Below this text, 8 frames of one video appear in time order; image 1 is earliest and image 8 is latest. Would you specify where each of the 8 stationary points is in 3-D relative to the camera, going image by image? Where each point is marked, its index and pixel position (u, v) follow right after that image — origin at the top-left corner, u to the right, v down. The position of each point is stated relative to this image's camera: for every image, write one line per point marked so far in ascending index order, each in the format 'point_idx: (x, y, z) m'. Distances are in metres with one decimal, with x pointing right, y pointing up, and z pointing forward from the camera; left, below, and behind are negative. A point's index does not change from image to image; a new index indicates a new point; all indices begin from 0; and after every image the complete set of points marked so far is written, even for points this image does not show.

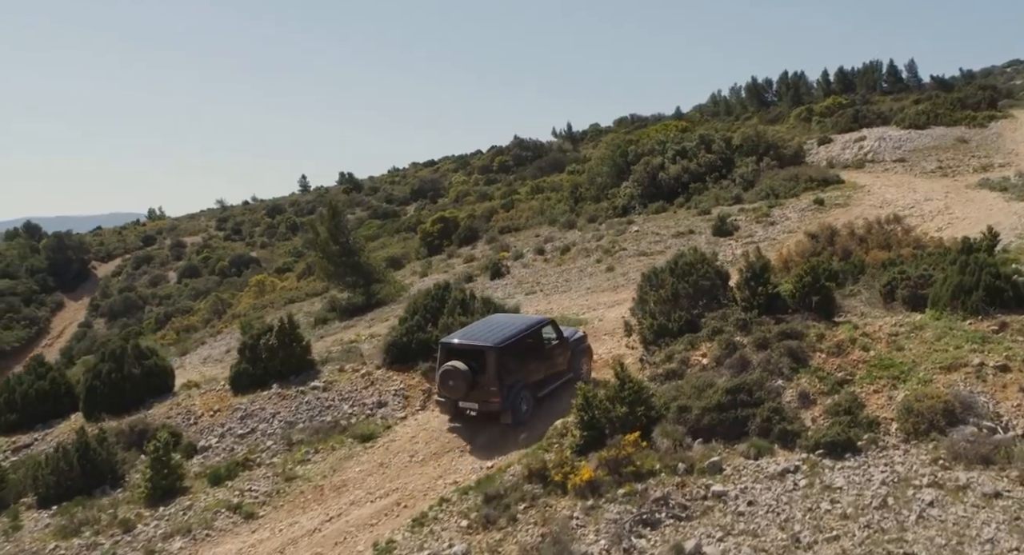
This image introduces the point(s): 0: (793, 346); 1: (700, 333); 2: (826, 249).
0: (+3.7, -0.9, +11.3) m
1: (+2.7, -0.8, +12.3) m
2: (+6.3, +0.6, +17.2) m
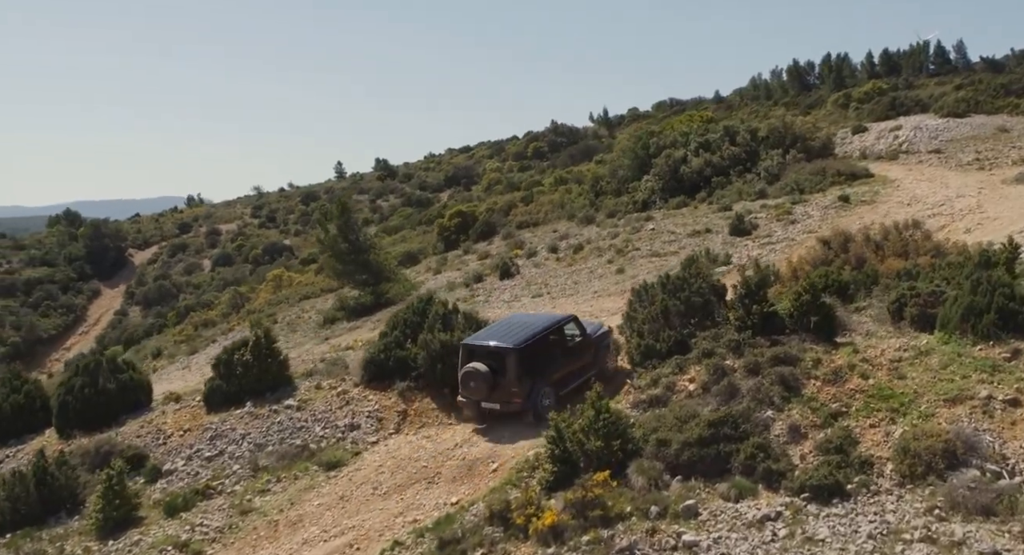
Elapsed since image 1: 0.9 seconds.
0: (+3.4, -1.2, +10.5) m
1: (+2.4, -1.0, +11.6) m
2: (+6.2, +0.4, +16.2) m
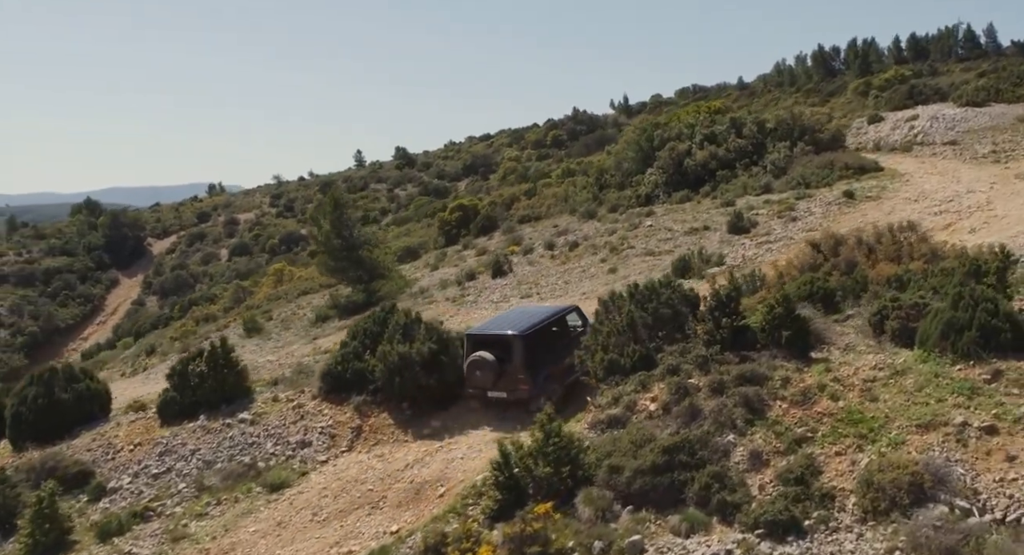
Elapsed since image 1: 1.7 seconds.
0: (+2.8, -1.4, +9.9) m
1: (+1.8, -1.2, +11.0) m
2: (+5.7, +0.3, +15.5) m
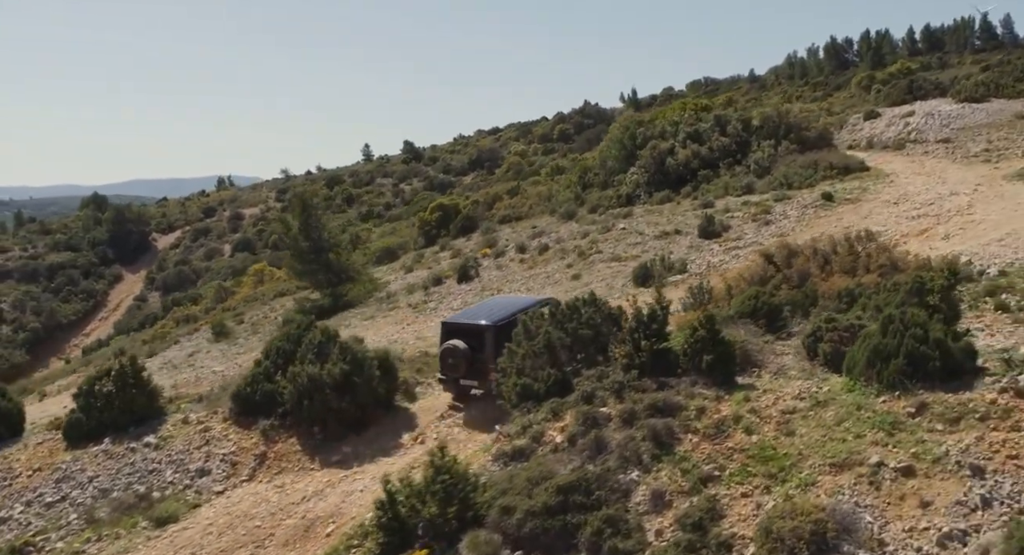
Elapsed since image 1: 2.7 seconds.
0: (+1.6, -1.6, +9.3) m
1: (+0.7, -1.5, +10.3) m
2: (+4.6, +0.1, +14.8) m
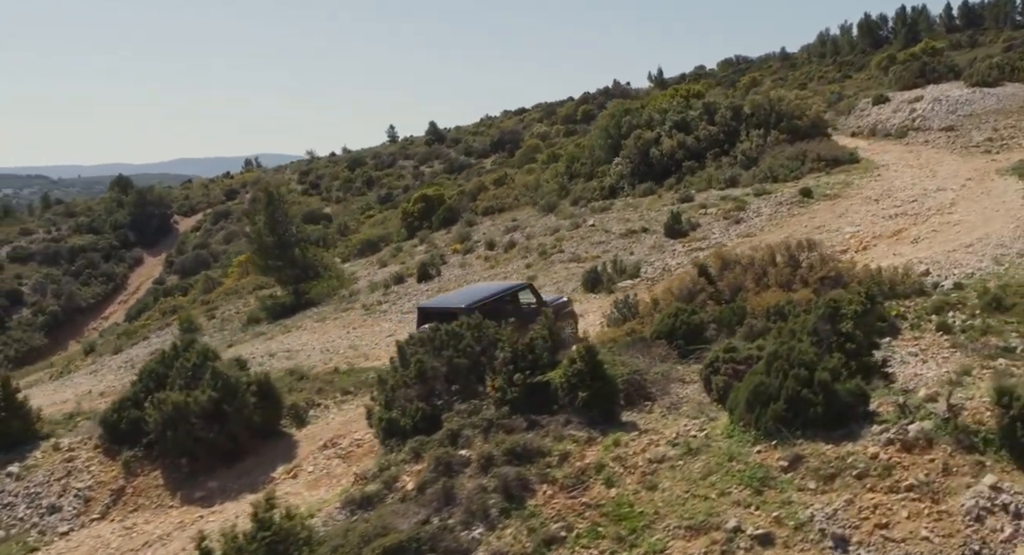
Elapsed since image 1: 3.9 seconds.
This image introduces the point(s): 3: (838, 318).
0: (0.0, -2.0, +8.4) m
1: (-0.9, -1.8, +9.5) m
2: (+3.2, -0.2, +13.9) m
3: (+4.0, -0.5, +10.5) m
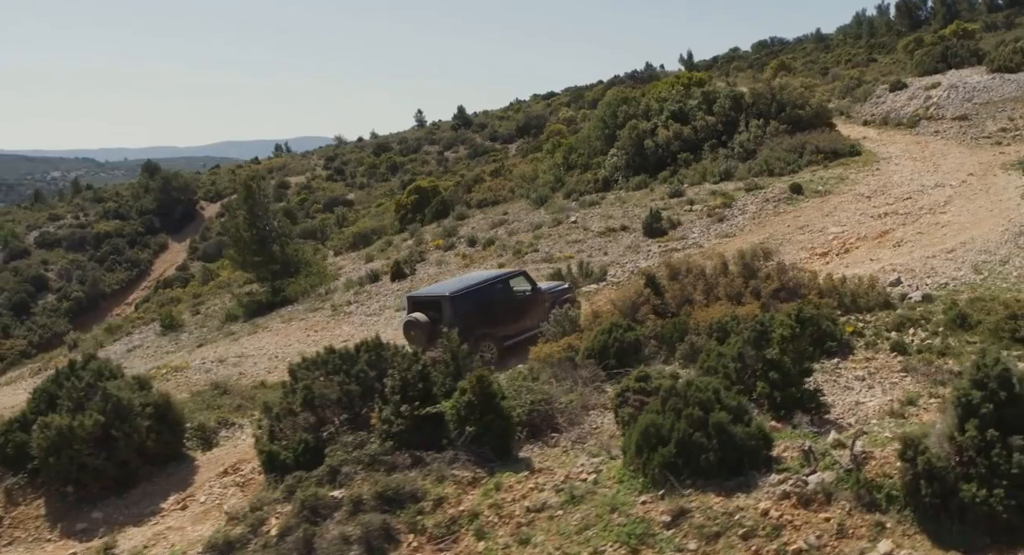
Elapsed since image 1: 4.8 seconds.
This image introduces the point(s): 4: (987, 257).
0: (-1.2, -2.2, +7.7) m
1: (-2.0, -2.0, +8.9) m
2: (+2.2, -0.3, +13.0) m
3: (+2.9, -0.7, +9.6) m
4: (+8.5, +0.4, +15.2) m
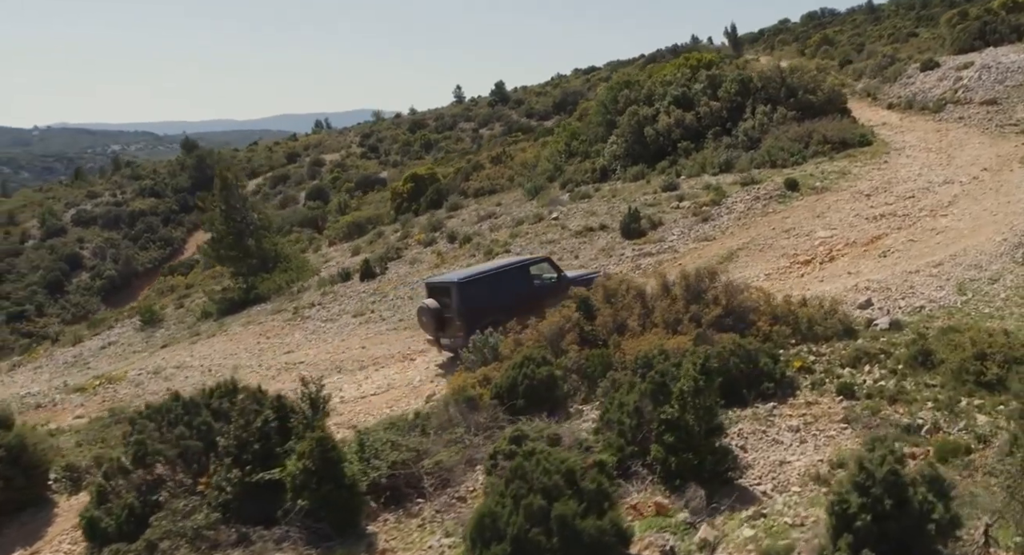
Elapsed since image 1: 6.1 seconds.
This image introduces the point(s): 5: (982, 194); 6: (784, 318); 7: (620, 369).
0: (-2.6, -2.7, +6.7) m
1: (-3.4, -2.4, +7.8) m
2: (+1.0, -0.7, +11.7) m
3: (+1.5, -1.2, +8.3) m
4: (+7.4, +0.1, +13.6) m
5: (+10.6, +1.9, +19.1) m
6: (+3.9, -0.5, +11.9) m
7: (+1.3, -1.1, +10.5) m
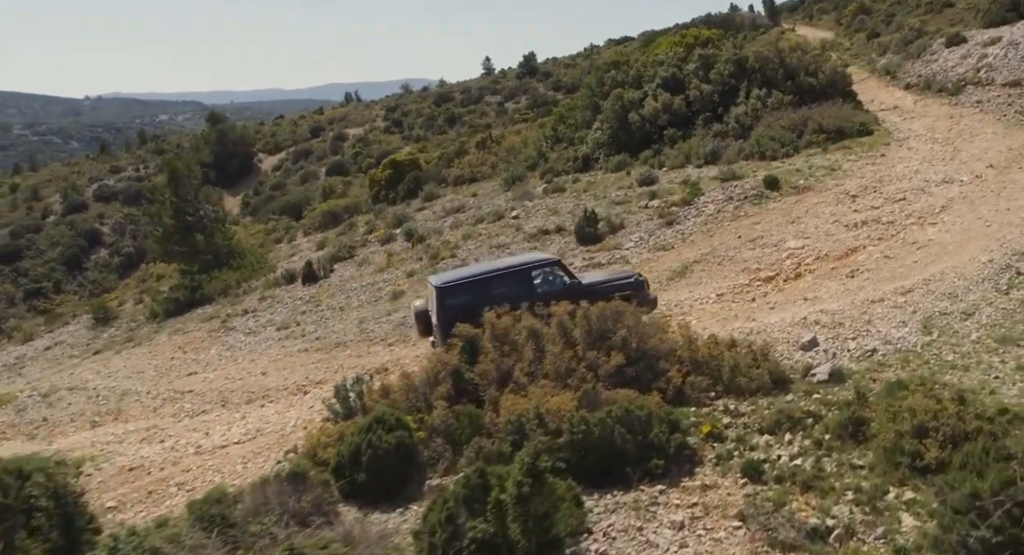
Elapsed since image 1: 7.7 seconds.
0: (-4.4, -3.3, +5.1) m
1: (-5.1, -3.0, +6.3) m
2: (-0.6, -1.1, +10.0) m
3: (-0.2, -1.7, +6.5) m
4: (+5.9, -0.4, +11.6) m
5: (+9.3, +1.6, +16.9) m
6: (+2.4, -1.0, +10.0) m
7: (-0.3, -1.6, +8.8) m
